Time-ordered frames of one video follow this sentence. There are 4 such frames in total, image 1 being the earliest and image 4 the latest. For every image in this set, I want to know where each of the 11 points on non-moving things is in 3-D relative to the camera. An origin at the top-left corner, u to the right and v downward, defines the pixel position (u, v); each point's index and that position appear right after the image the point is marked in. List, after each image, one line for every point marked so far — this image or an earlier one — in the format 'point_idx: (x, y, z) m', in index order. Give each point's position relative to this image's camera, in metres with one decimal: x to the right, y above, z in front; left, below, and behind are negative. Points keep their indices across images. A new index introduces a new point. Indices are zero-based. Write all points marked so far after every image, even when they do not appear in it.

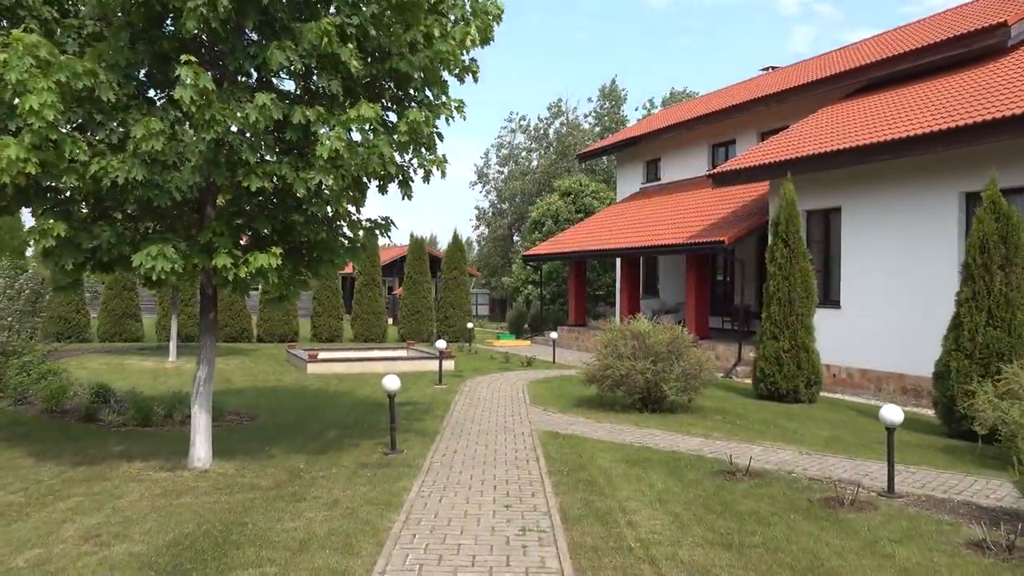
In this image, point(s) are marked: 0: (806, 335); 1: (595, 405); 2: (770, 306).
0: (+4.7, -0.7, +11.4) m
1: (+1.2, -1.7, +10.4) m
2: (+4.2, -0.3, +11.6) m
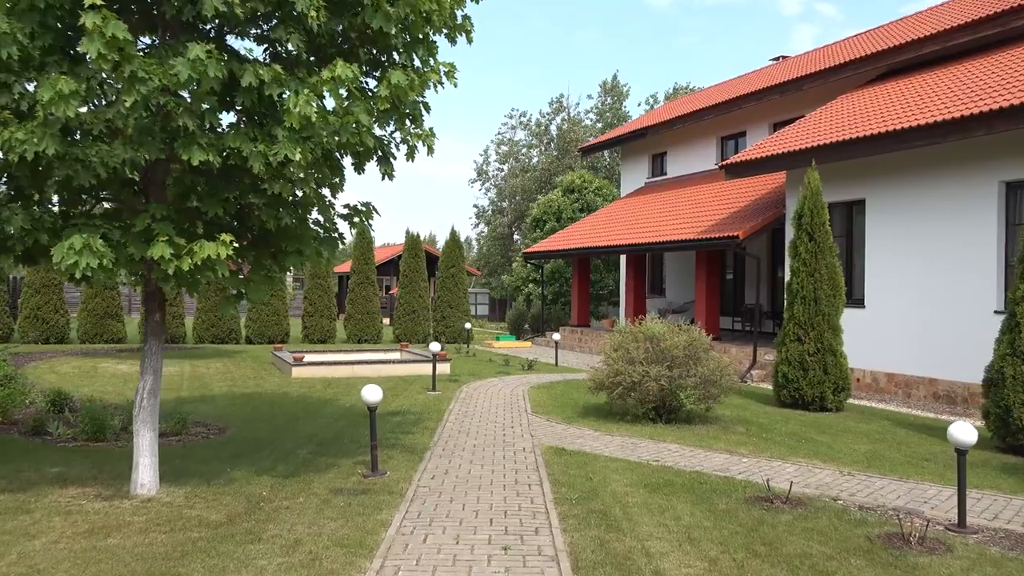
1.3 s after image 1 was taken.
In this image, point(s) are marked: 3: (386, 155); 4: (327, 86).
0: (+4.7, -0.7, +10.4) m
1: (+1.2, -1.7, +9.4) m
2: (+4.2, -0.3, +10.6) m
3: (-1.0, +1.0, +5.5) m
4: (-1.2, +1.3, +4.7) m
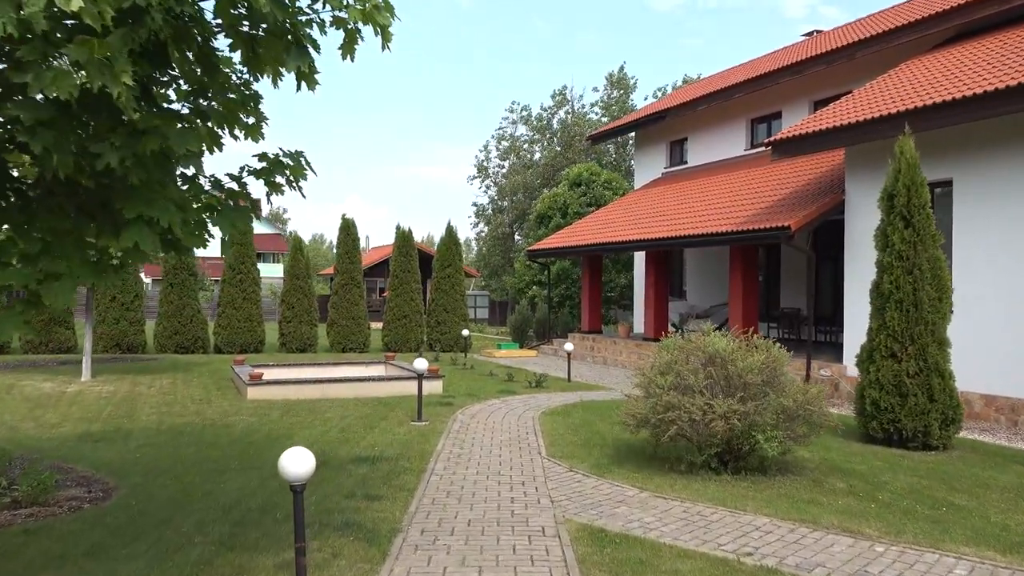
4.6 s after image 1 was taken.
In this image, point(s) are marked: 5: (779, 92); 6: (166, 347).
0: (+4.8, -0.7, +7.9) m
1: (+1.3, -1.7, +6.9) m
2: (+4.3, -0.3, +8.2) m
3: (-0.9, +1.0, +3.1) m
4: (-1.1, +1.3, +2.2) m
5: (+6.7, +4.9, +17.7) m
6: (-8.8, -1.5, +18.1) m
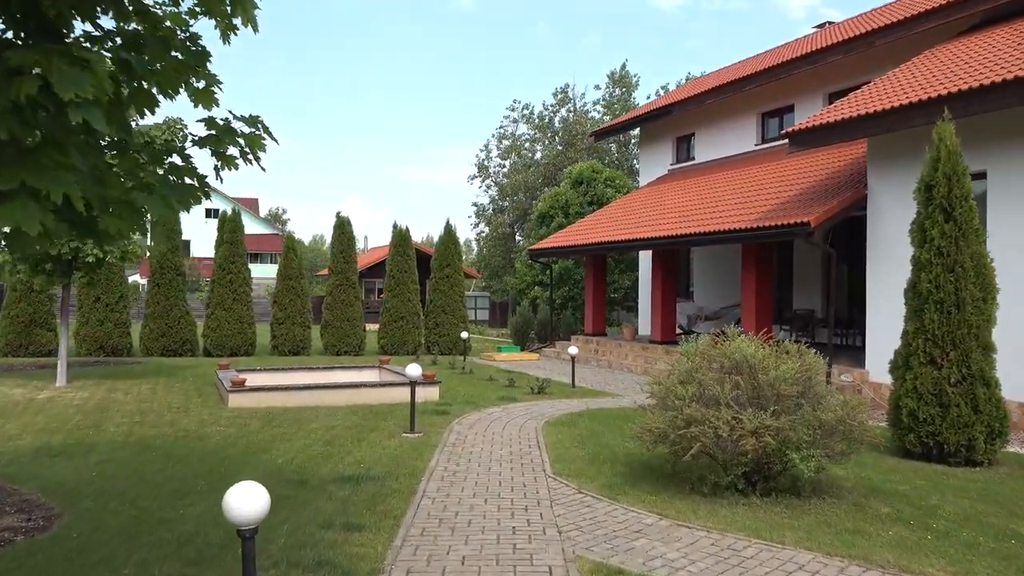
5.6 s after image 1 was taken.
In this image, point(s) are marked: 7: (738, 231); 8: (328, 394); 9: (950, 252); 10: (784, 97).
0: (+4.8, -0.7, +7.2) m
1: (+1.3, -1.7, +6.2) m
2: (+4.3, -0.3, +7.5) m
3: (-0.9, +1.1, +2.3) m
4: (-1.1, +1.4, +1.5) m
5: (+6.7, +4.9, +17.0) m
6: (-8.8, -1.5, +17.4) m
7: (+4.1, +1.0, +12.9) m
8: (-2.6, -1.5, +10.3) m
9: (+4.5, +0.4, +7.4) m
10: (+6.6, +4.6, +17.2) m
